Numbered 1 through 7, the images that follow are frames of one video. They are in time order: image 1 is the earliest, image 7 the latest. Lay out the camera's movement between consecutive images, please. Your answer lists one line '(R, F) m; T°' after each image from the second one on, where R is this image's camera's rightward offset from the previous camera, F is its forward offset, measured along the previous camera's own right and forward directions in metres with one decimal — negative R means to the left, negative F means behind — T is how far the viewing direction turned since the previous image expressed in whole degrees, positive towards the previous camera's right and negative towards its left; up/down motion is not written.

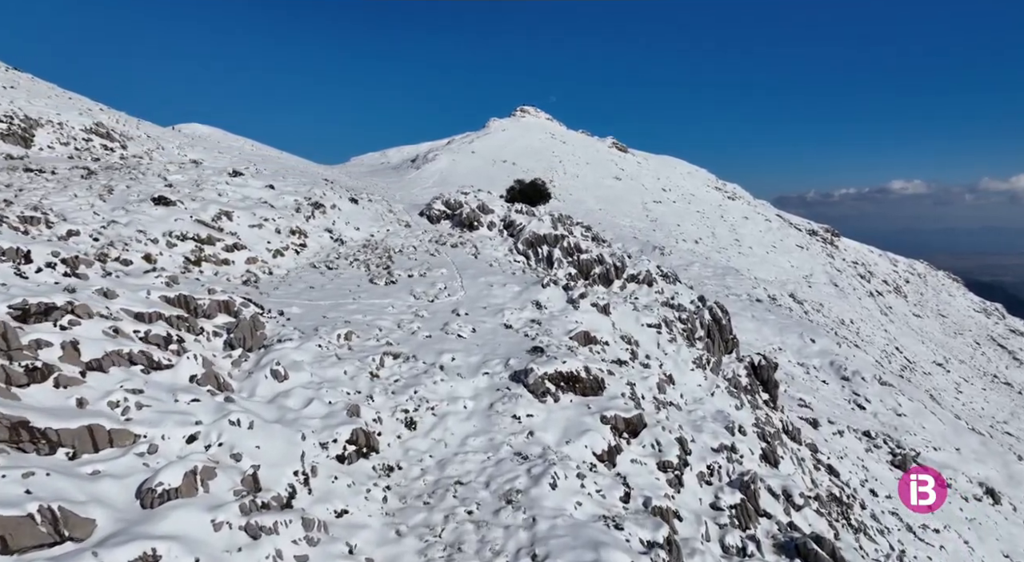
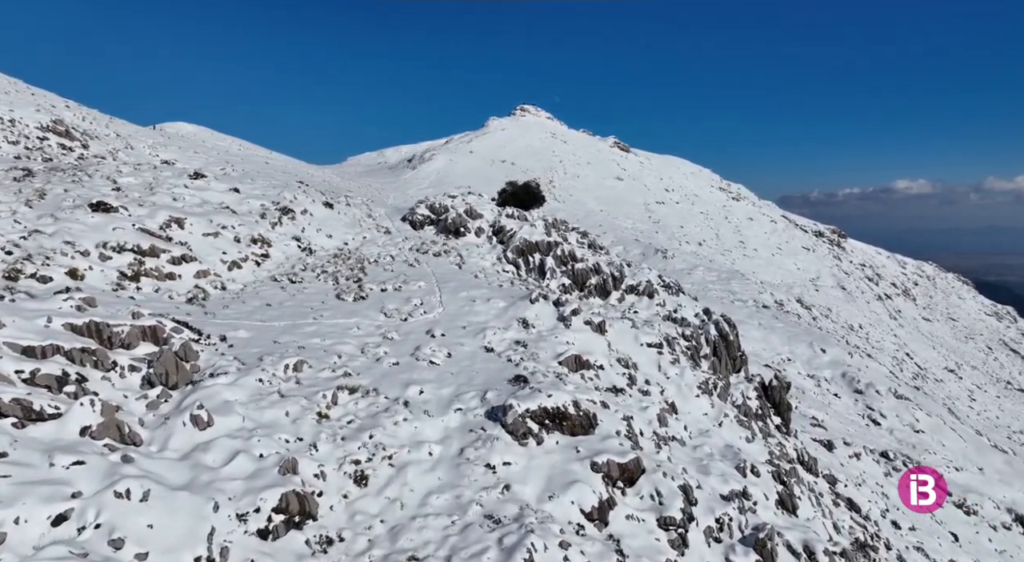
(+0.6, +2.4) m; 0°
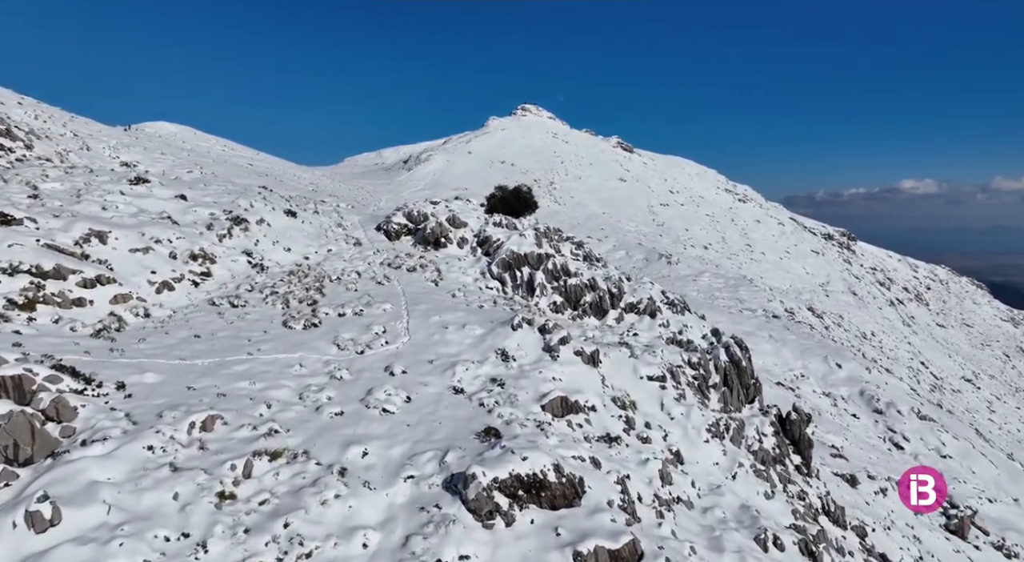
(+0.7, +3.0) m; 0°
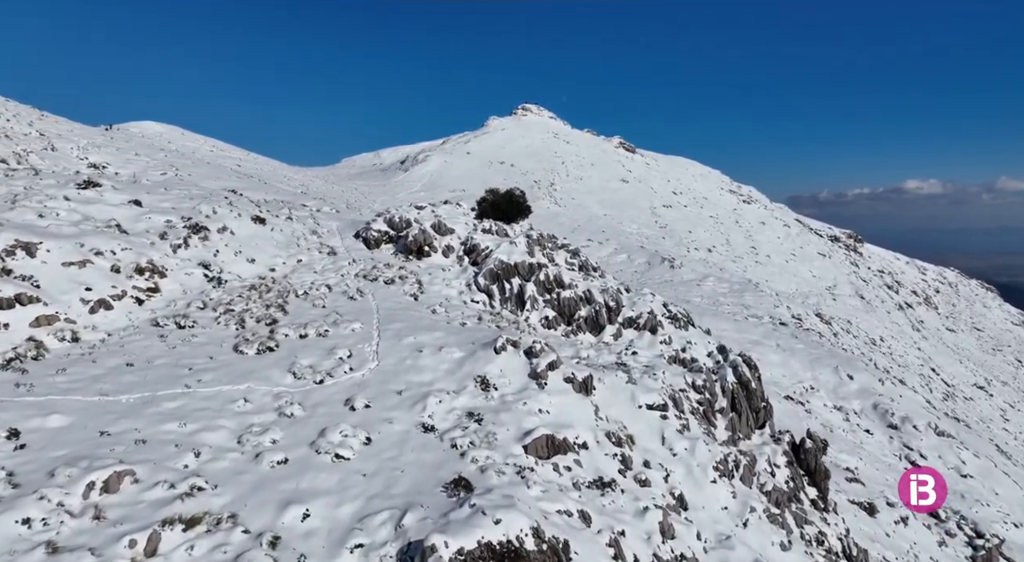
(+0.5, +2.1) m; 0°
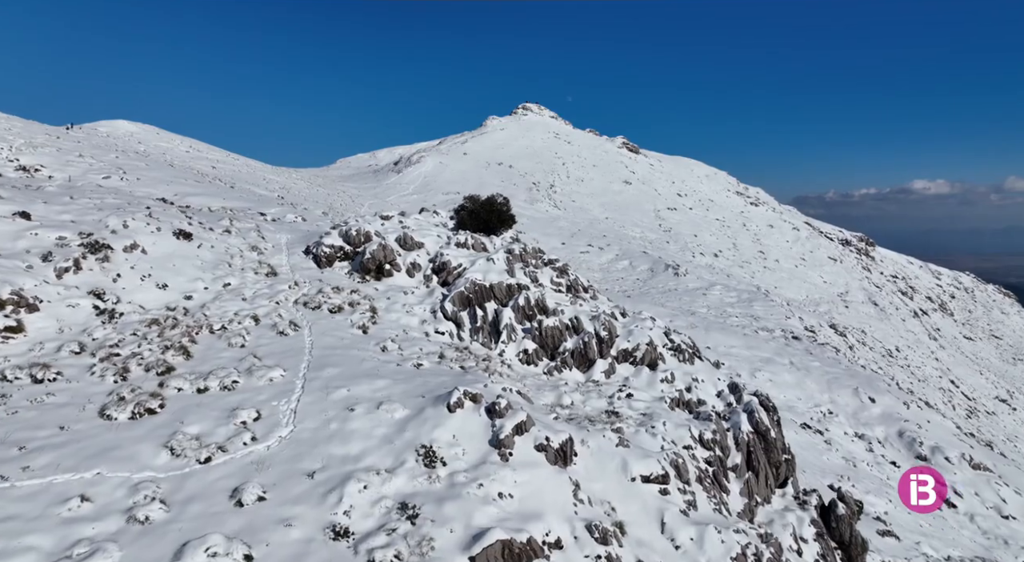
(+0.9, +3.7) m; 0°
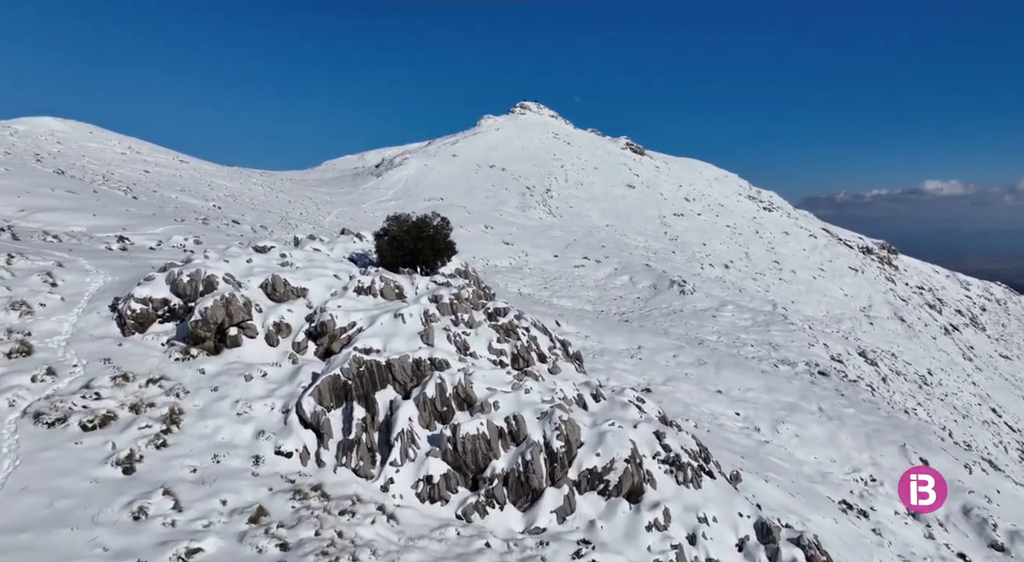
(+2.1, +7.5) m; -1°
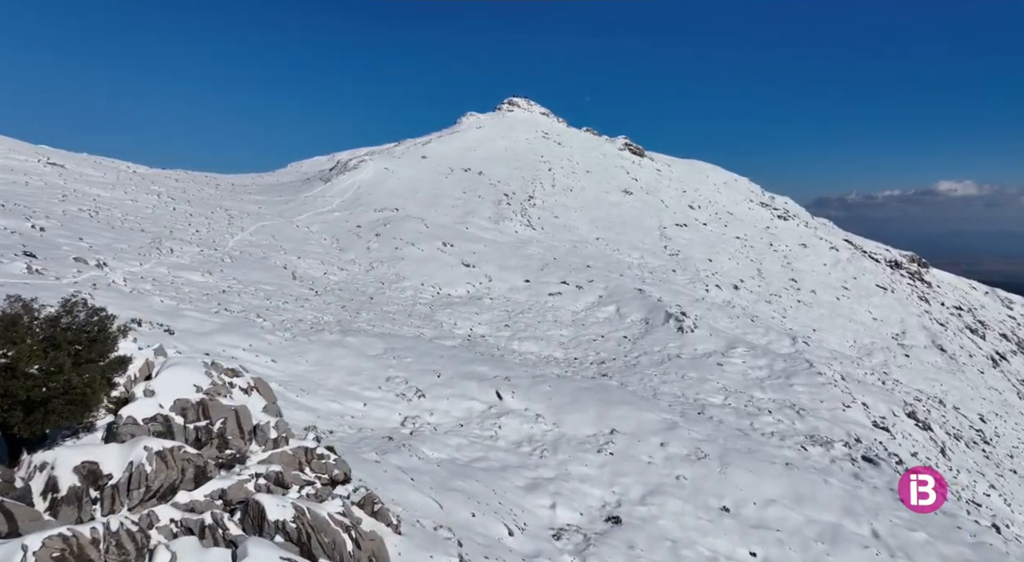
(+3.7, +11.7) m; -1°
